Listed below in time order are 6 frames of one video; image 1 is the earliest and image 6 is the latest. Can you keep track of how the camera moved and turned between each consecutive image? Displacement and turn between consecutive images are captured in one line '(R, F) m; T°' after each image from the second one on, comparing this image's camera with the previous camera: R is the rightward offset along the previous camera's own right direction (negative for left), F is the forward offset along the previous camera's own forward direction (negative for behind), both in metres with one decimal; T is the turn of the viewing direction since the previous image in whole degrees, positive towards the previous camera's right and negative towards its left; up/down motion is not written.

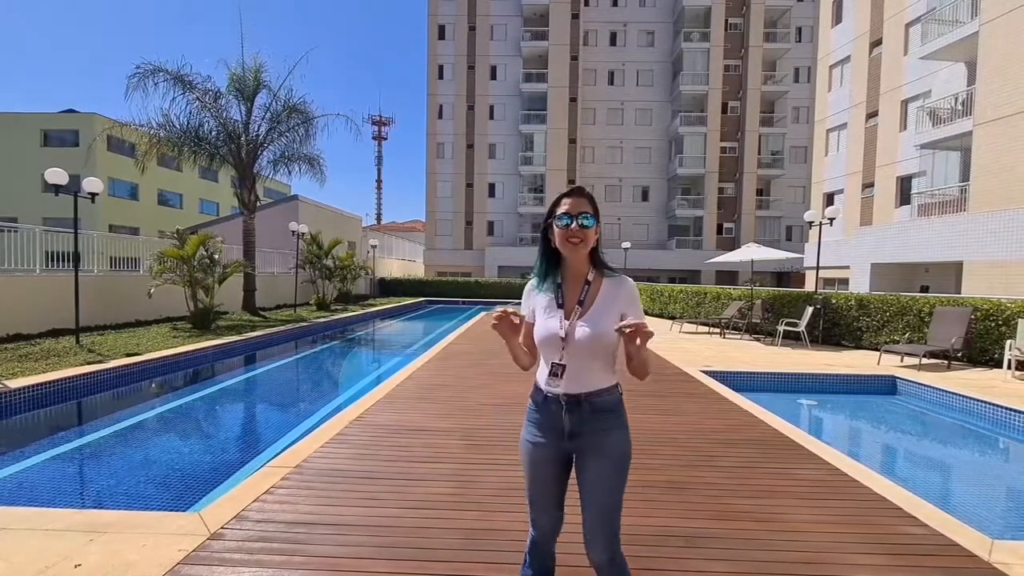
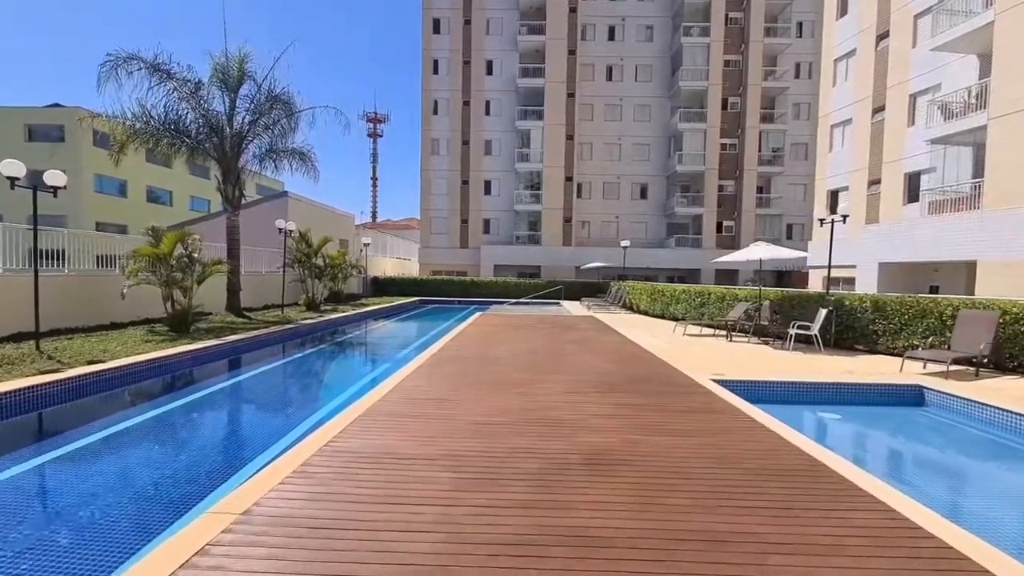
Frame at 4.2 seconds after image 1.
(0.0, +0.6) m; 0°
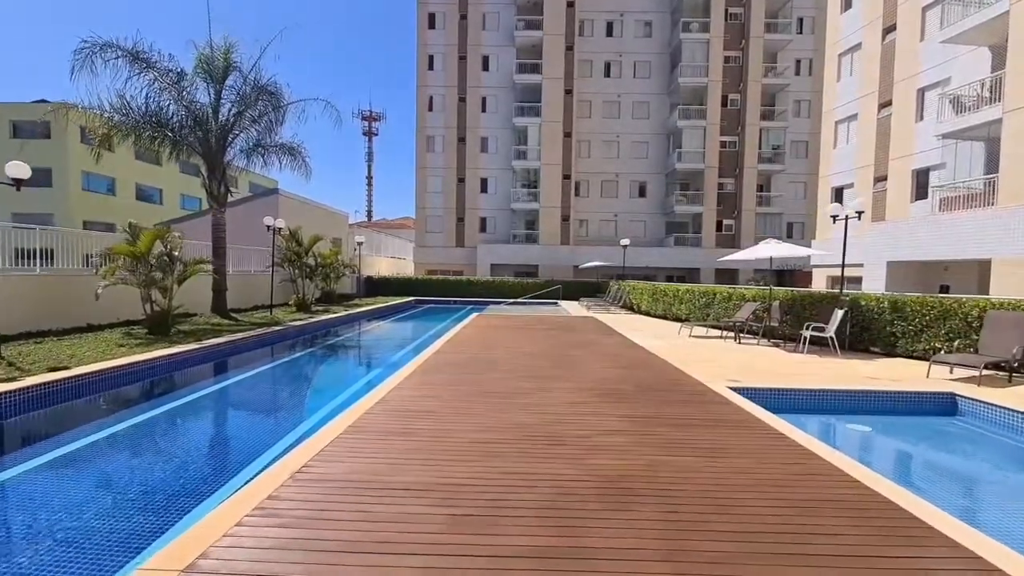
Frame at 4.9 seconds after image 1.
(0.0, +0.5) m; 0°
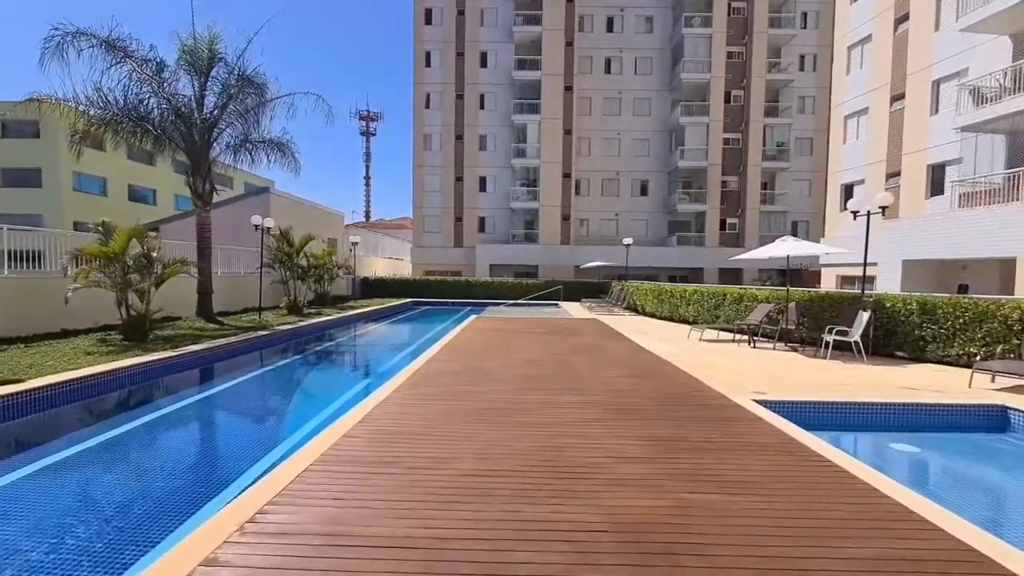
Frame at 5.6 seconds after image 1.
(0.0, +0.6) m; 0°
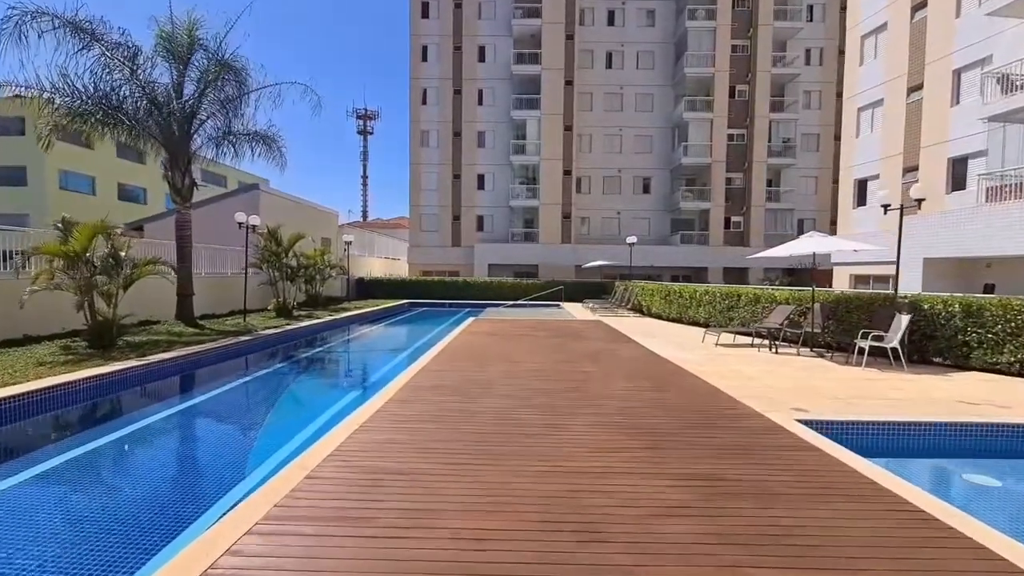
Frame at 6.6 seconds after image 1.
(0.0, +0.8) m; 0°
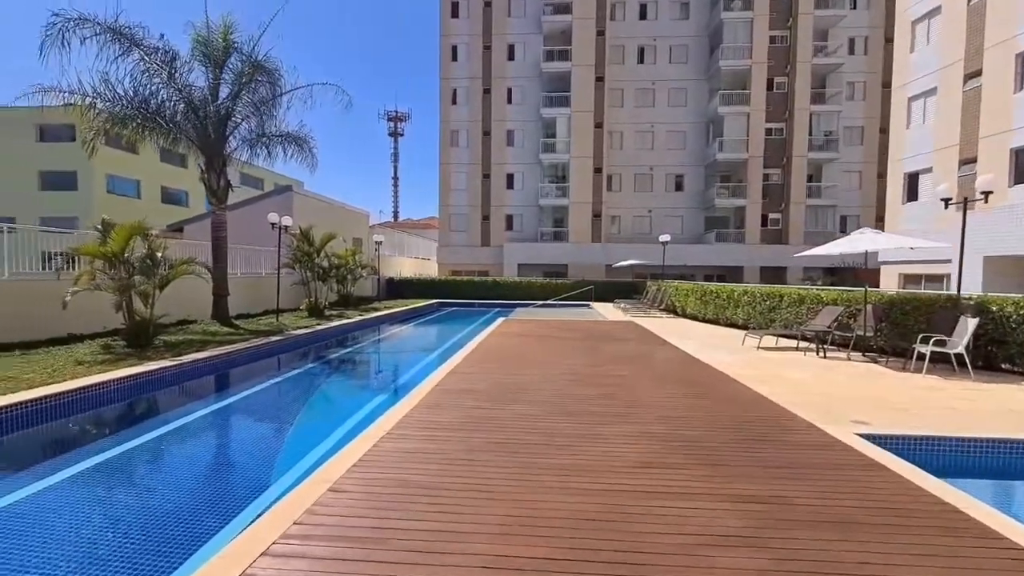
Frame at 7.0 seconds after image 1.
(-0.1, +0.2) m; -3°
